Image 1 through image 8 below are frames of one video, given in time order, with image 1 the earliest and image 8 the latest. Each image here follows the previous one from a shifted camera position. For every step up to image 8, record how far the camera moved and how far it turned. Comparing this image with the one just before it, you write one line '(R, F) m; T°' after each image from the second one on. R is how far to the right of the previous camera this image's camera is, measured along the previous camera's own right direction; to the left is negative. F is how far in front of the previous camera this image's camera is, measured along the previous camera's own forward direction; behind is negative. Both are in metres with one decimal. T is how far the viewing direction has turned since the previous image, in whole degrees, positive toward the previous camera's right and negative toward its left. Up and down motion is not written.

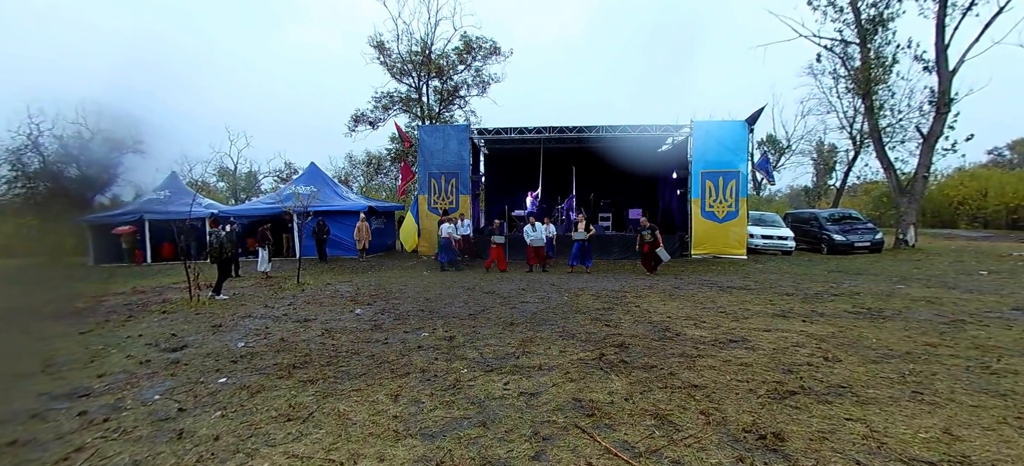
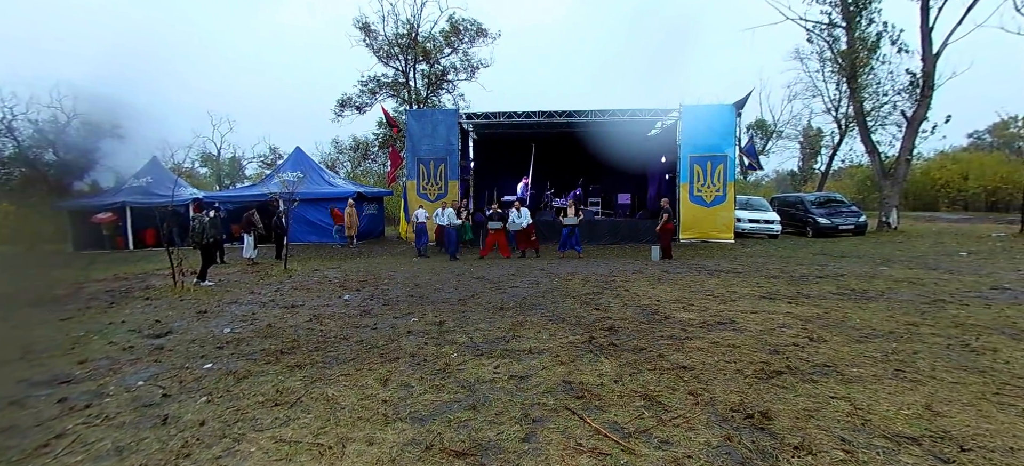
(0.0, 0.0) m; +1°
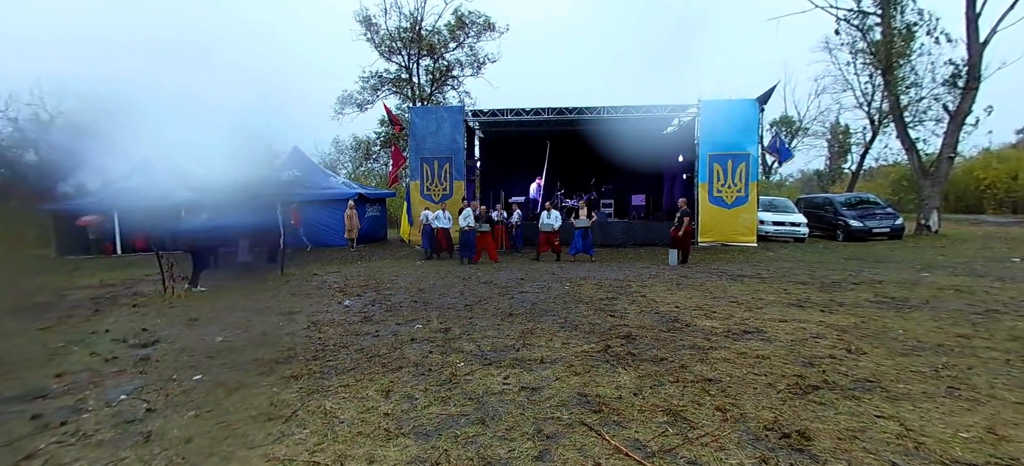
(0.0, +0.3) m; -1°
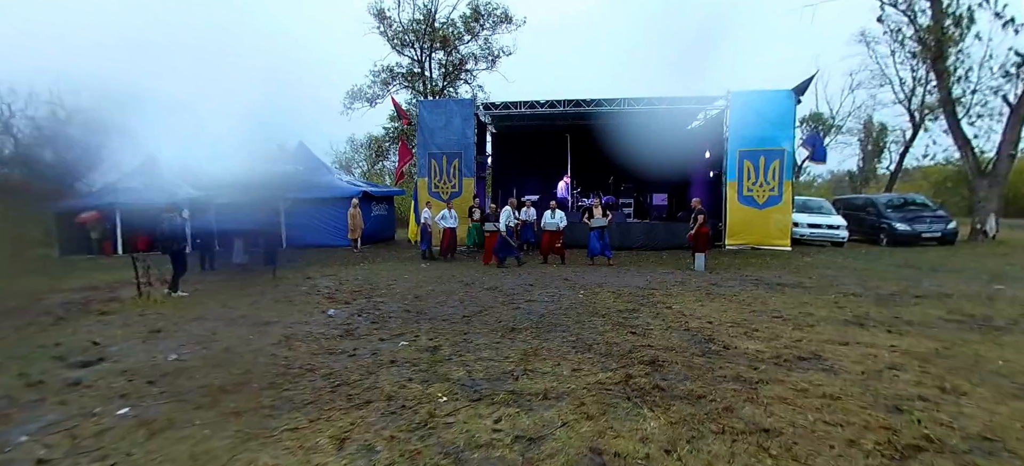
(+0.2, +0.9) m; -3°
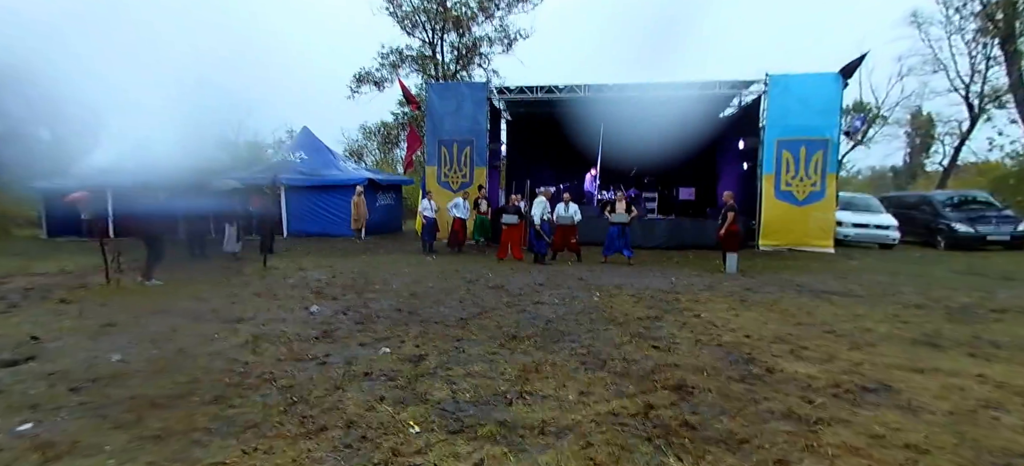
(+0.2, +0.7) m; -3°
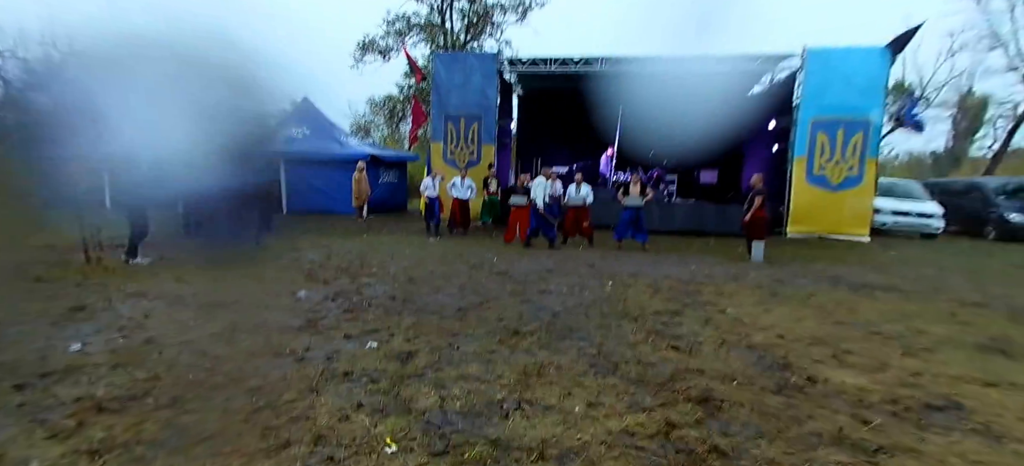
(+0.1, +0.5) m; -2°
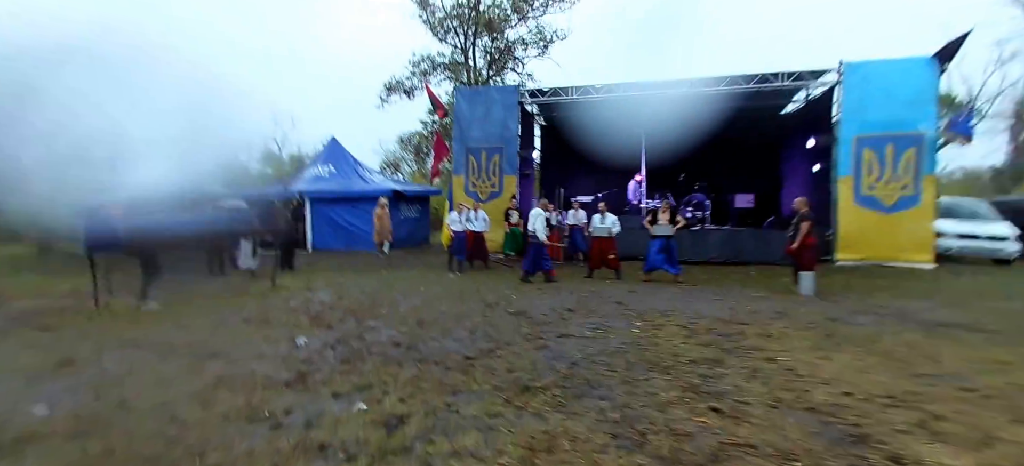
(+0.2, +0.4) m; -4°
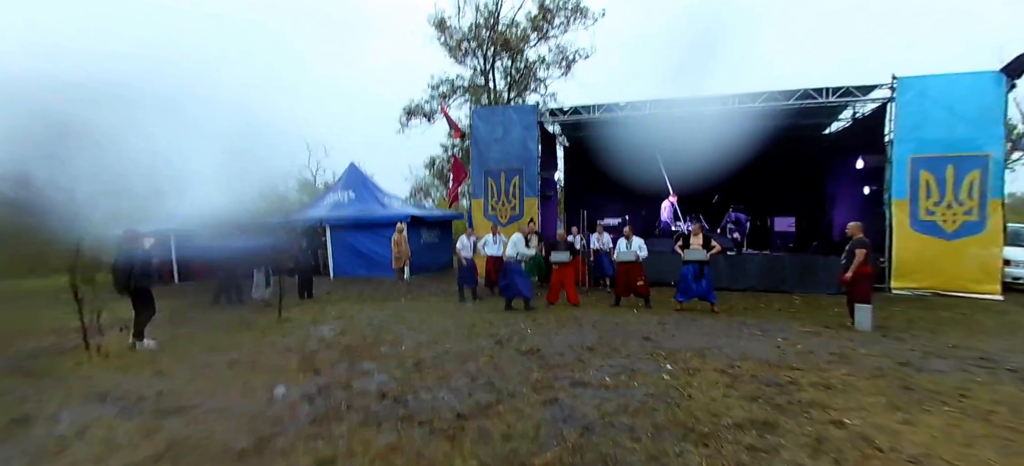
(+0.4, +0.6) m; -5°
